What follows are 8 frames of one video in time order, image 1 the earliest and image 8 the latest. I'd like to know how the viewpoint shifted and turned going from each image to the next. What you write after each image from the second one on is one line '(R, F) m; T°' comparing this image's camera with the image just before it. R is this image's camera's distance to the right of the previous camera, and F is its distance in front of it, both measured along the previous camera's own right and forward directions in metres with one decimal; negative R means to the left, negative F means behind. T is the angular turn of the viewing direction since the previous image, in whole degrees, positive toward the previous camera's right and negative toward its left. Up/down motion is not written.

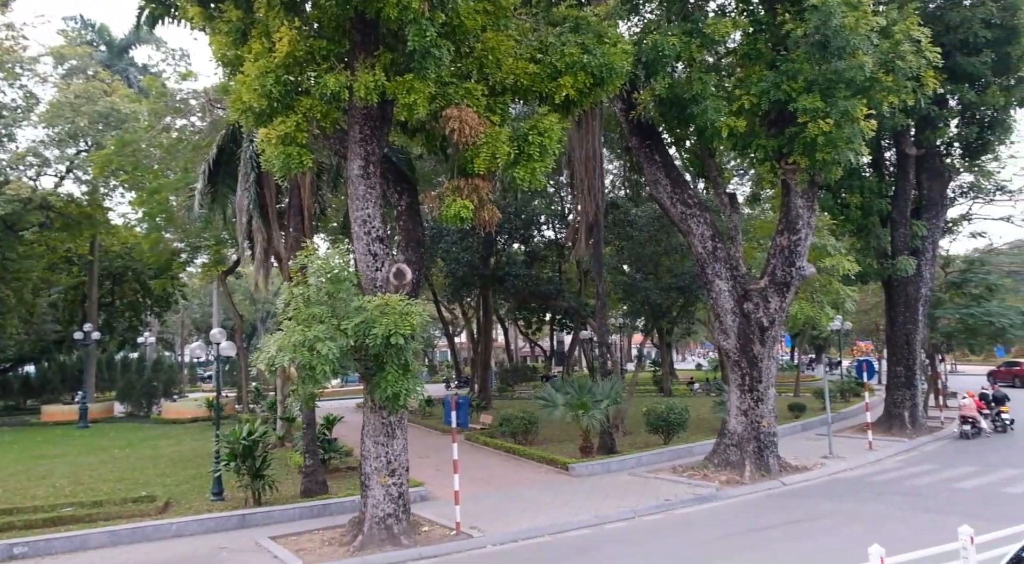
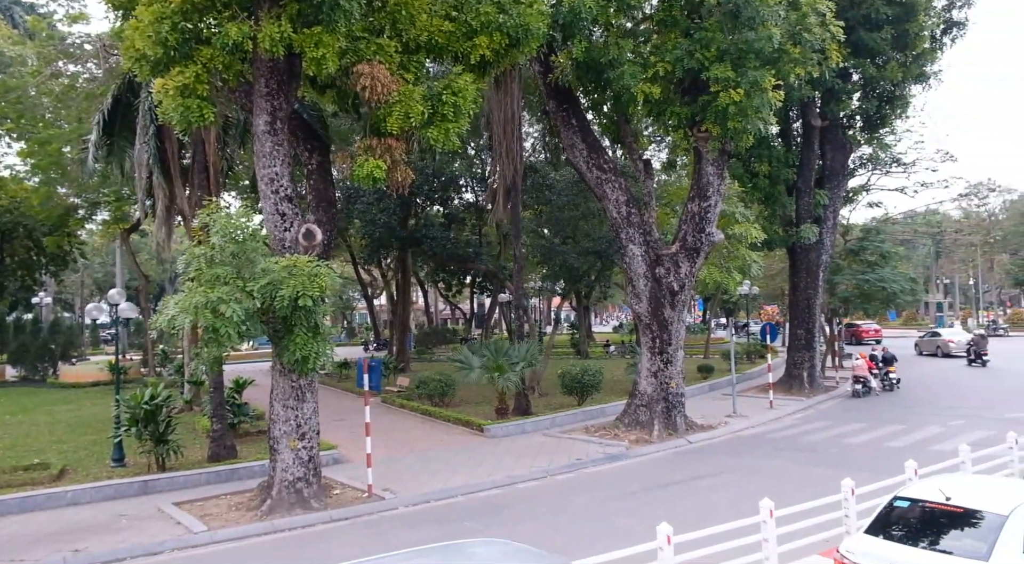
(+0.1, 0.0) m; +6°
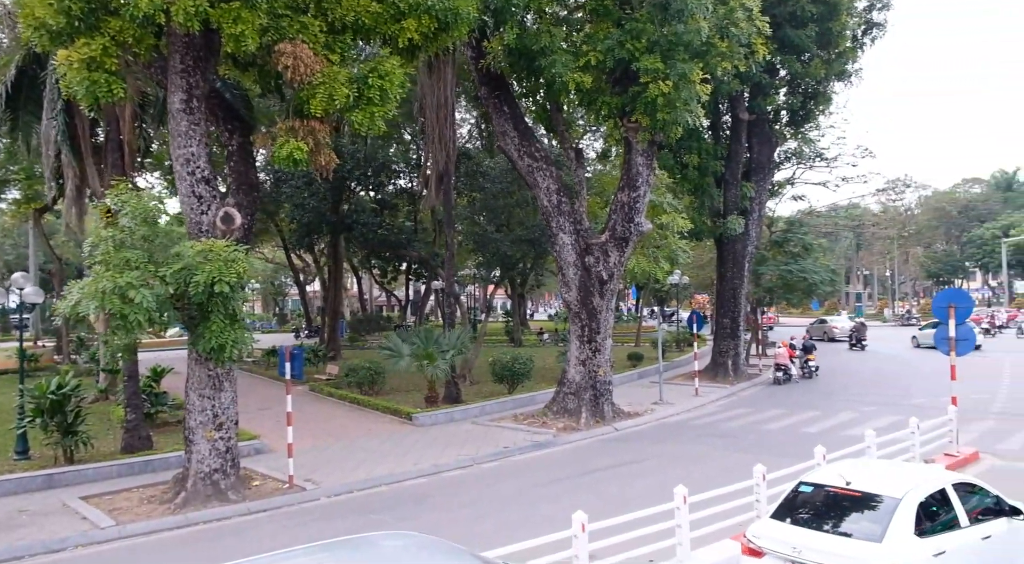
(+0.2, +0.1) m; +5°
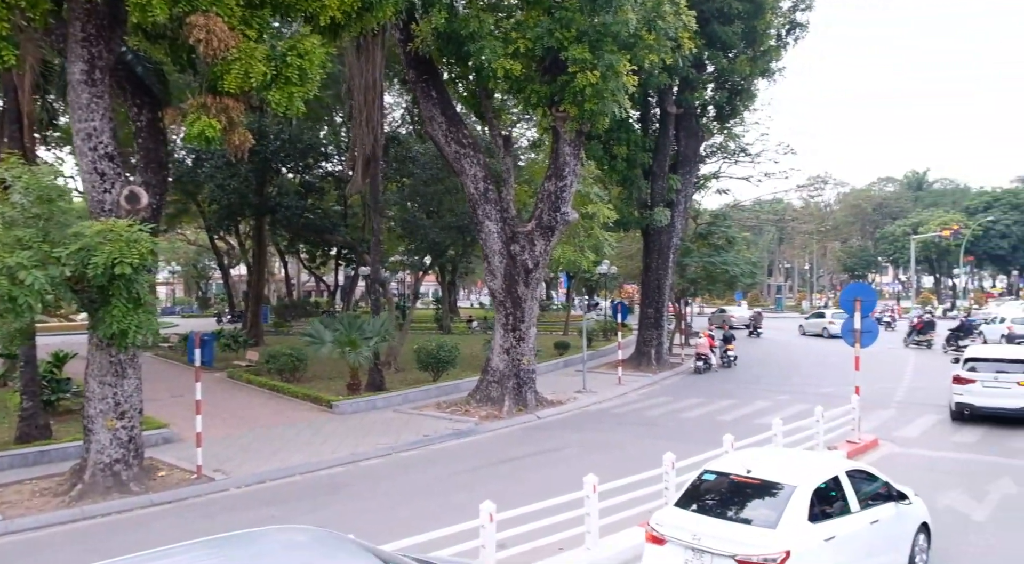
(+0.2, +0.1) m; +5°
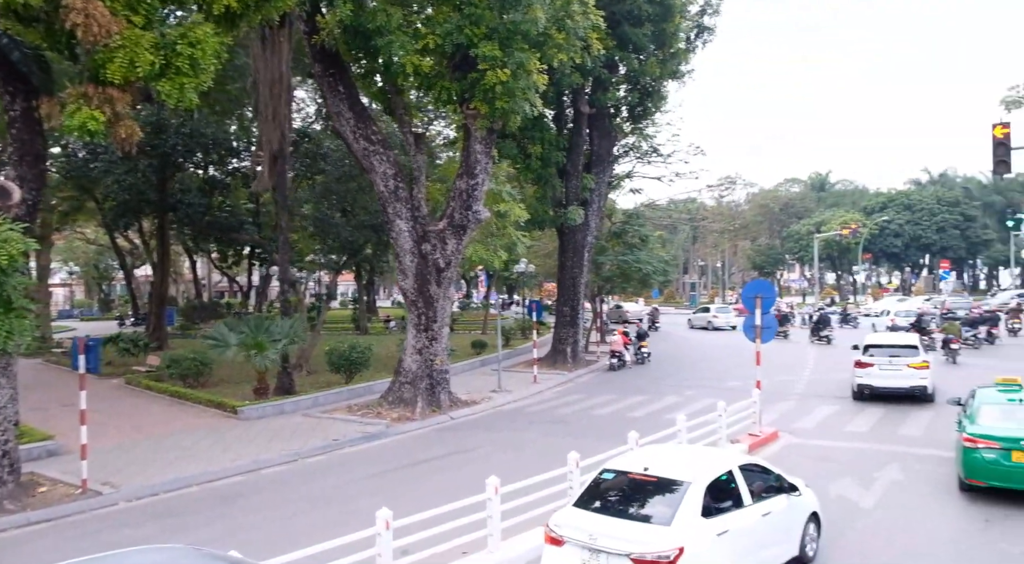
(+0.2, +0.1) m; +6°
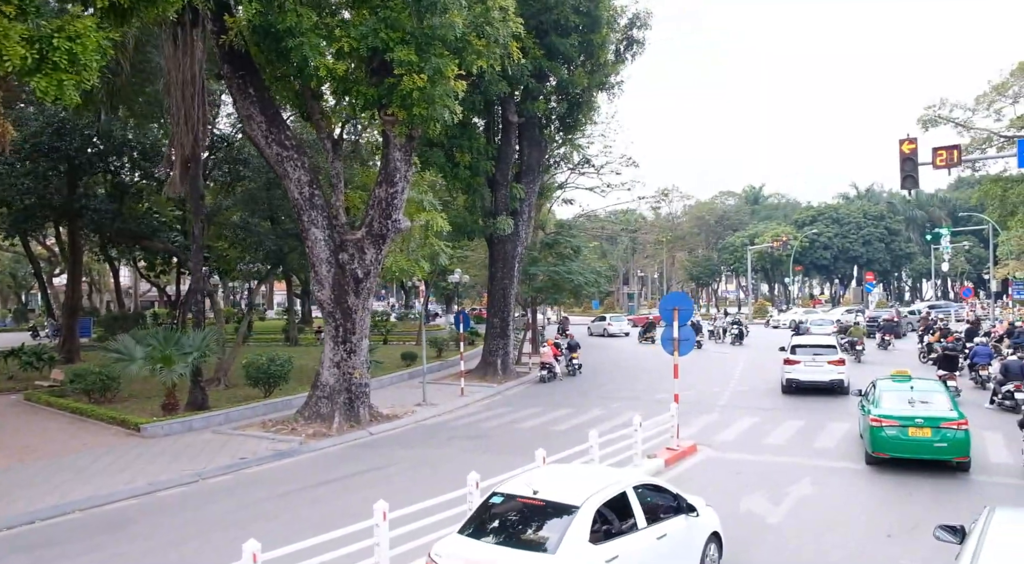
(+0.5, +0.4) m; +4°
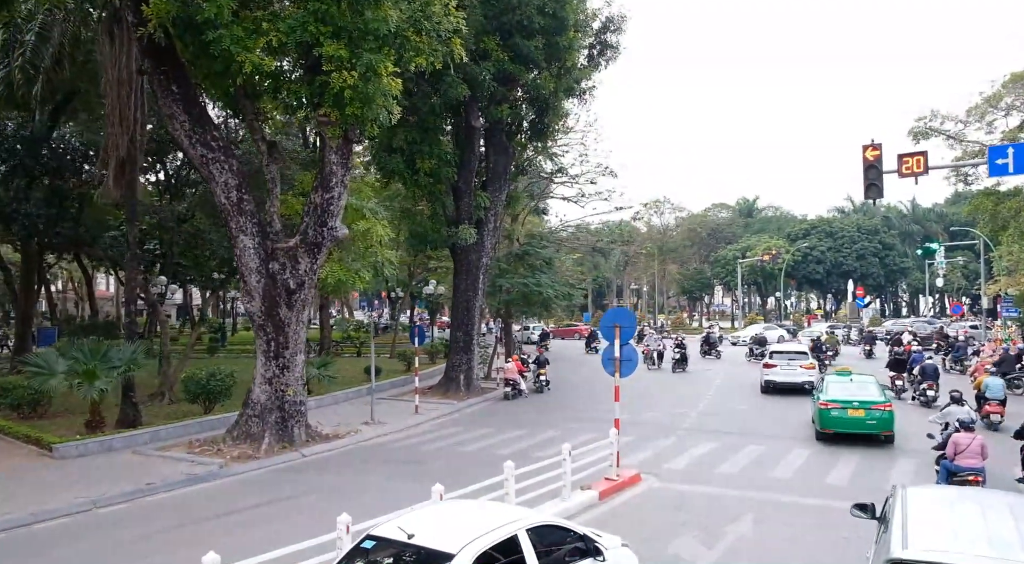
(+1.2, +1.1) m; 0°
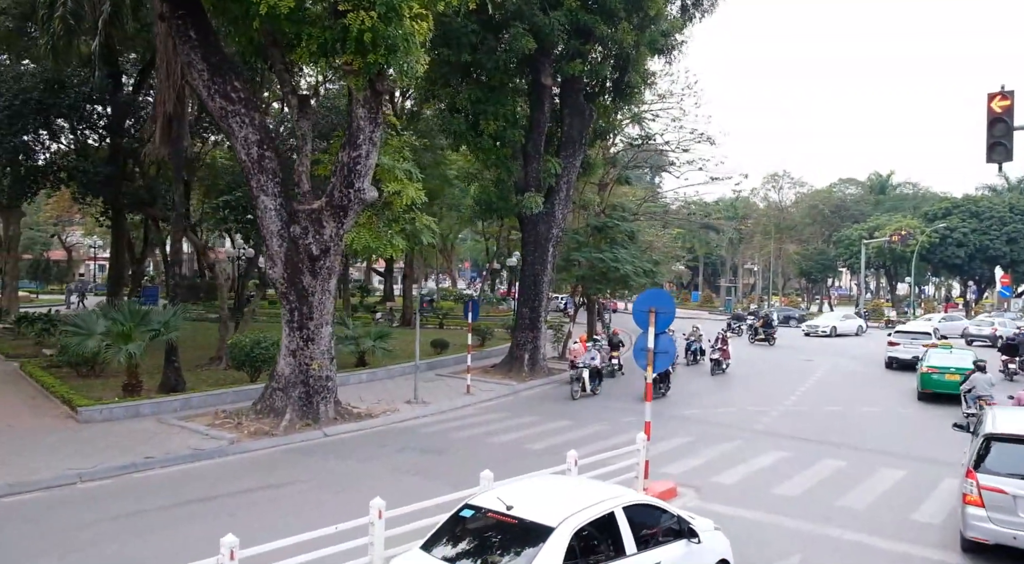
(+1.4, +1.9) m; -9°
